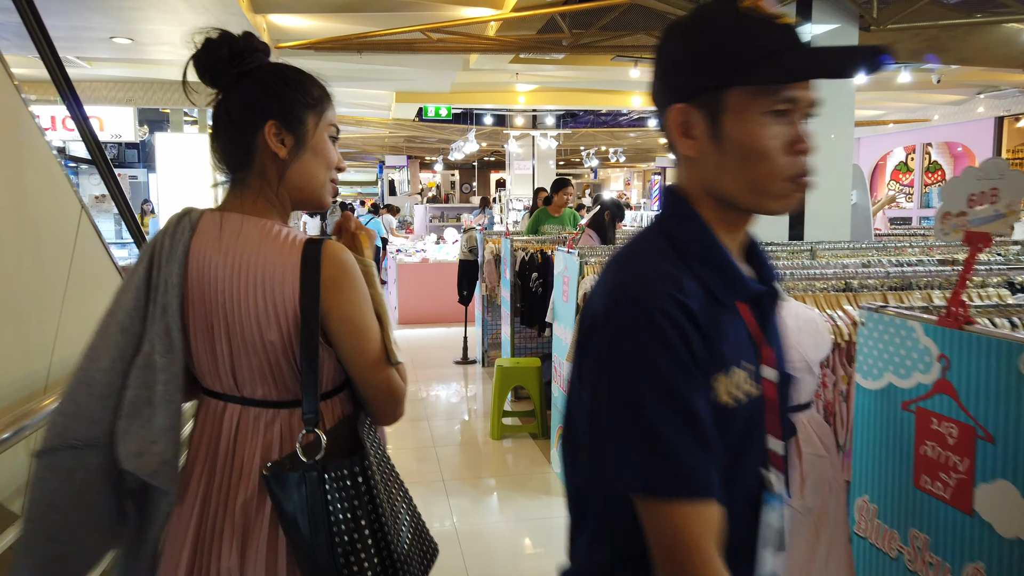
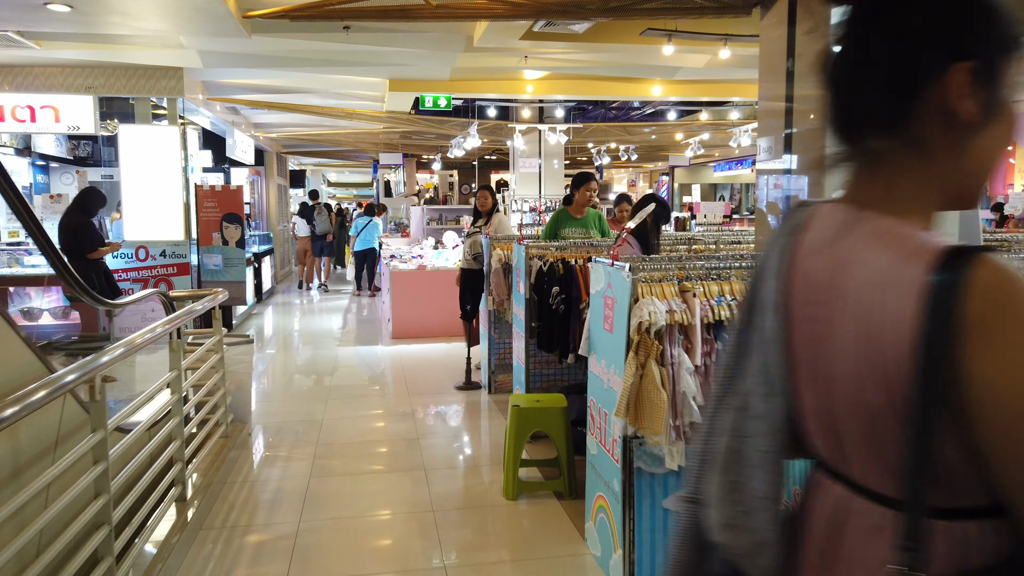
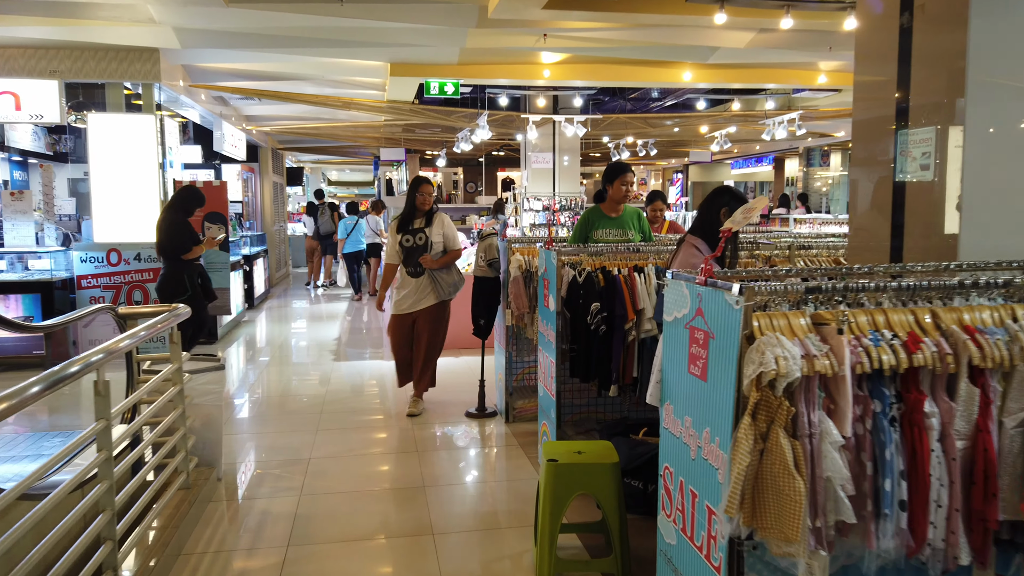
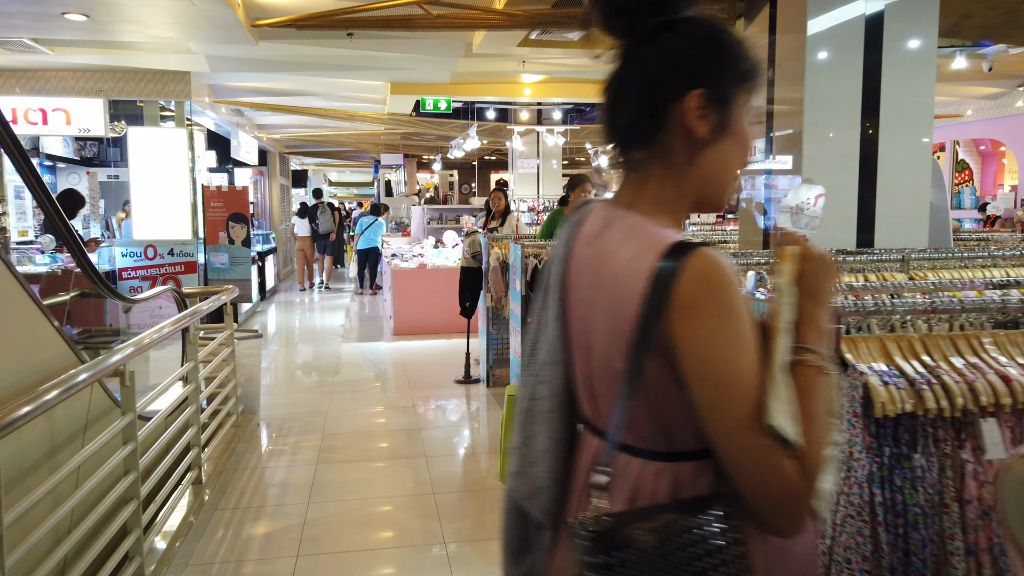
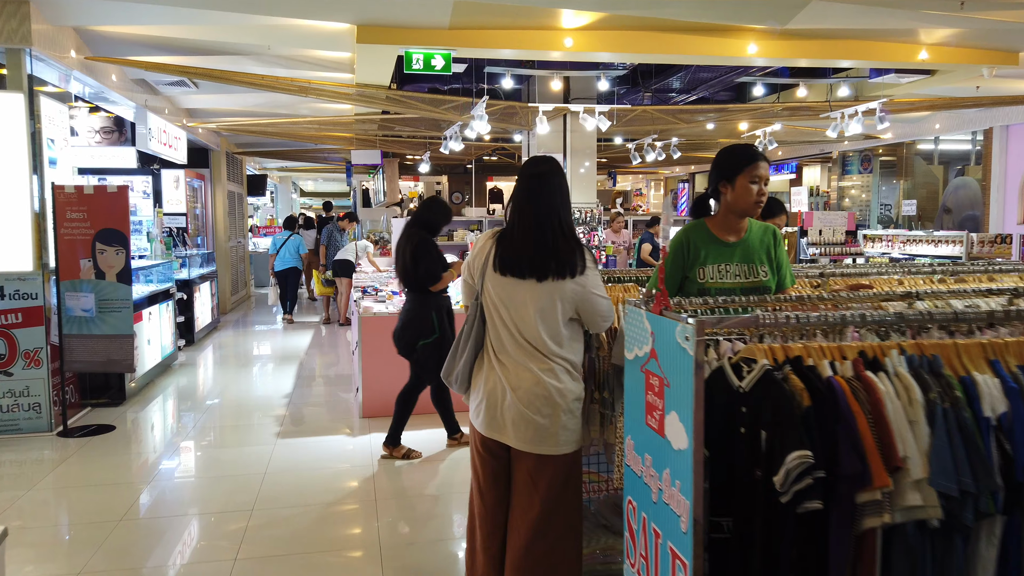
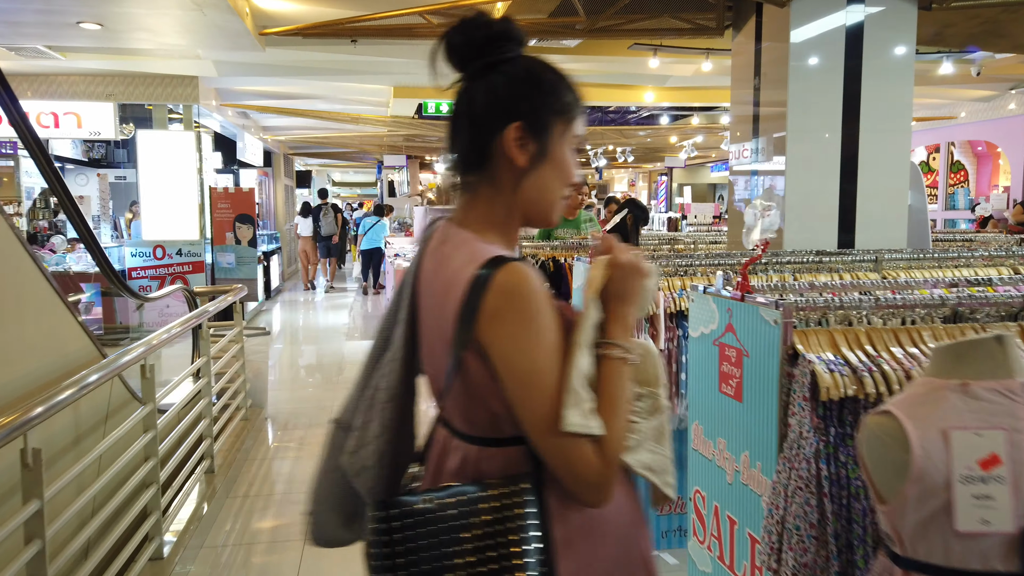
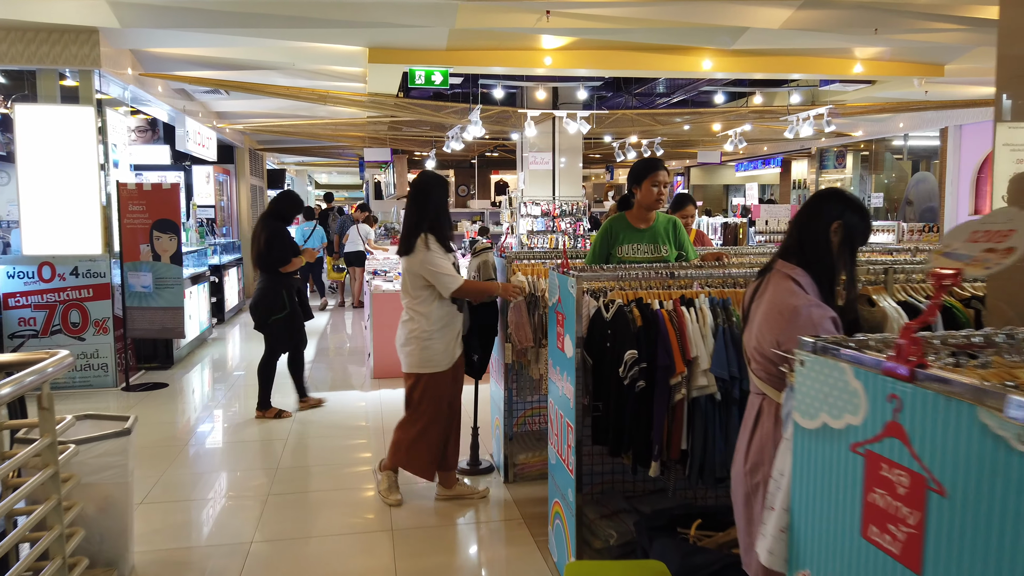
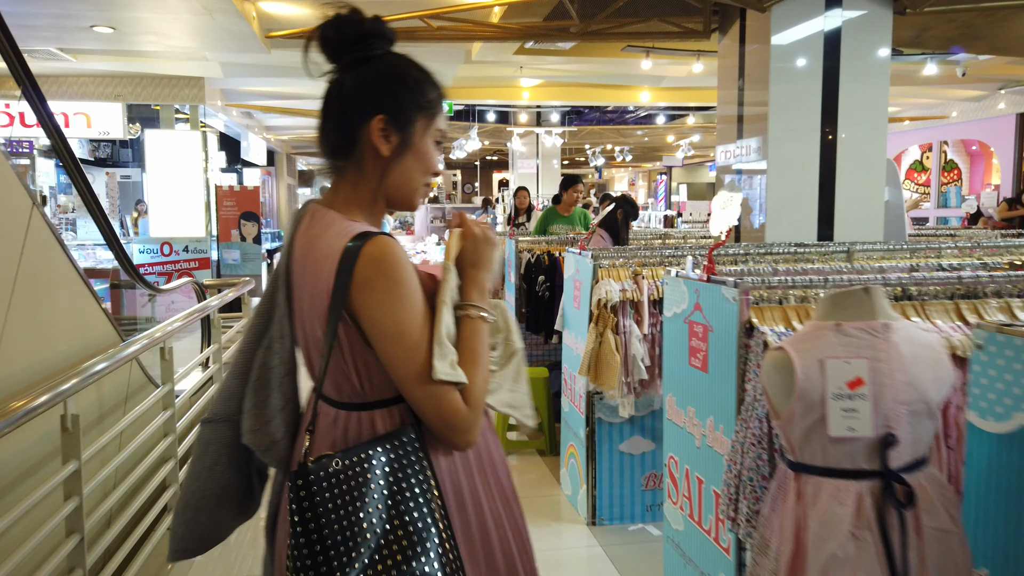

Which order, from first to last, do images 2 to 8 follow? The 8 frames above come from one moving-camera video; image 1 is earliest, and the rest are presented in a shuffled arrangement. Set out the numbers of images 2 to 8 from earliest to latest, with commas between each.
8, 6, 4, 2, 3, 7, 5
